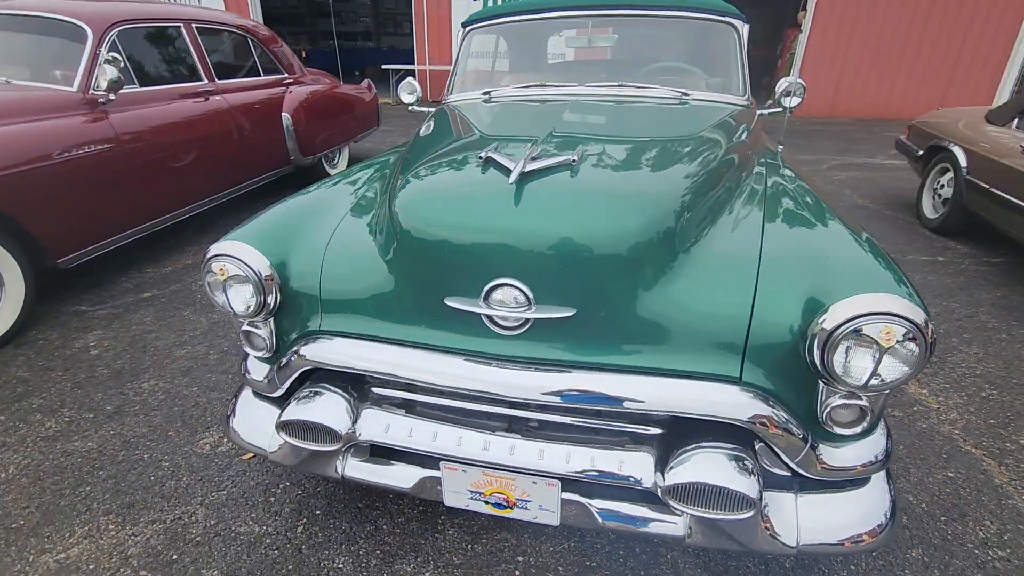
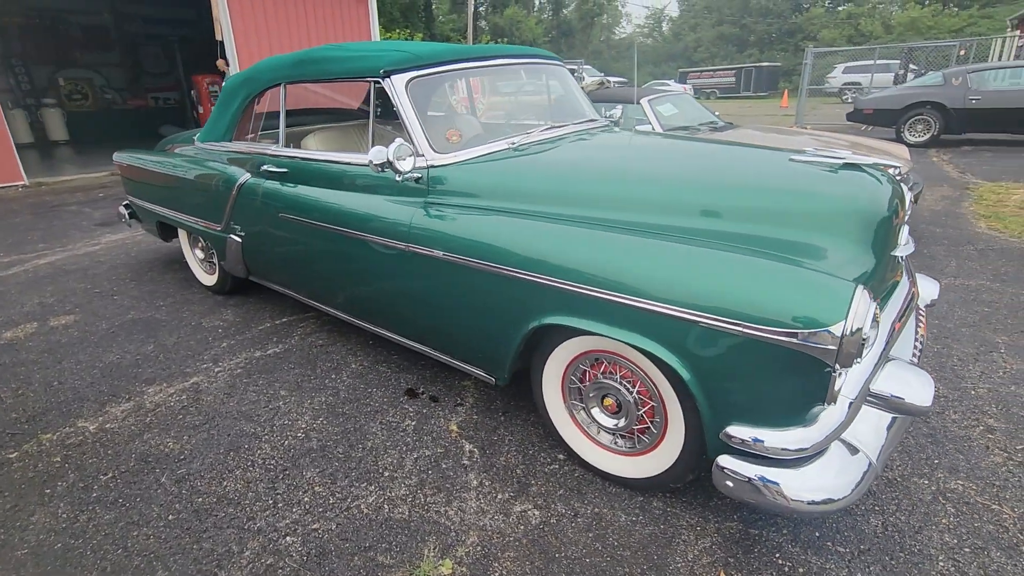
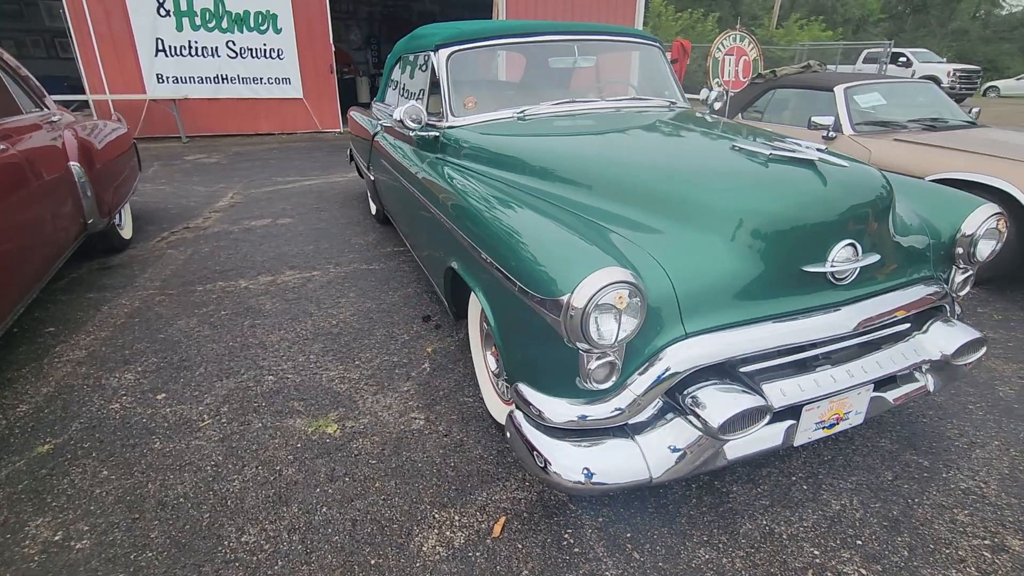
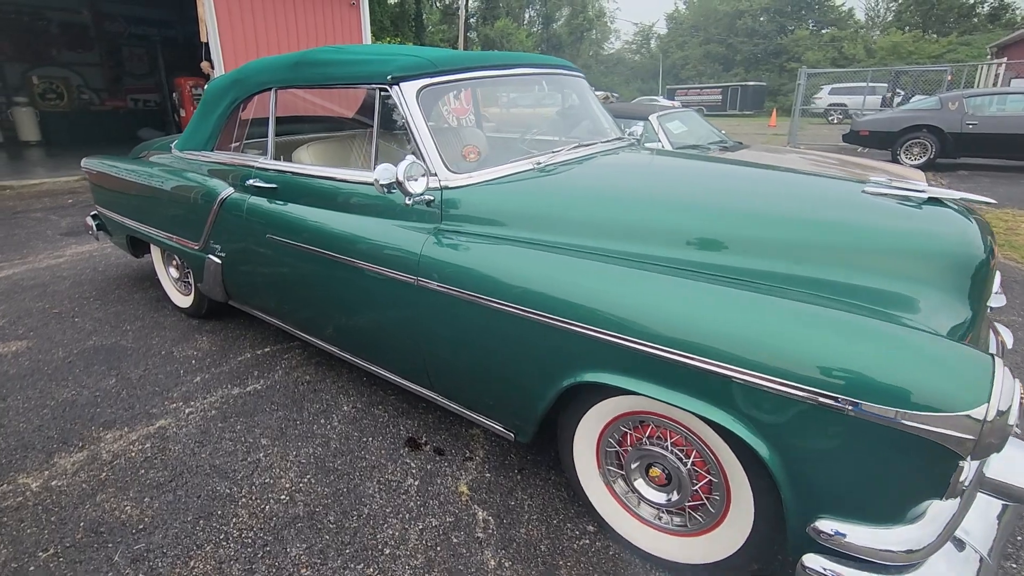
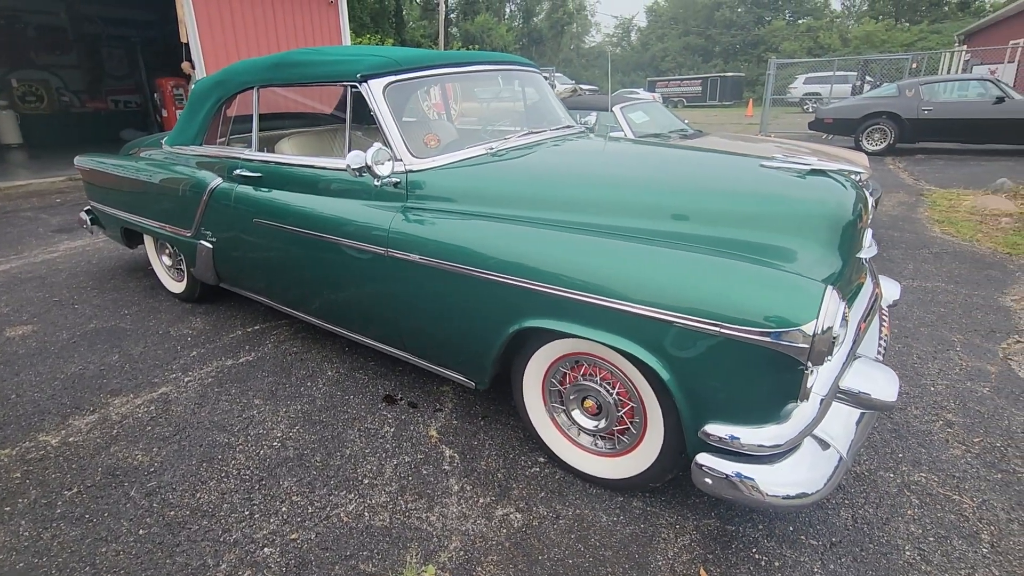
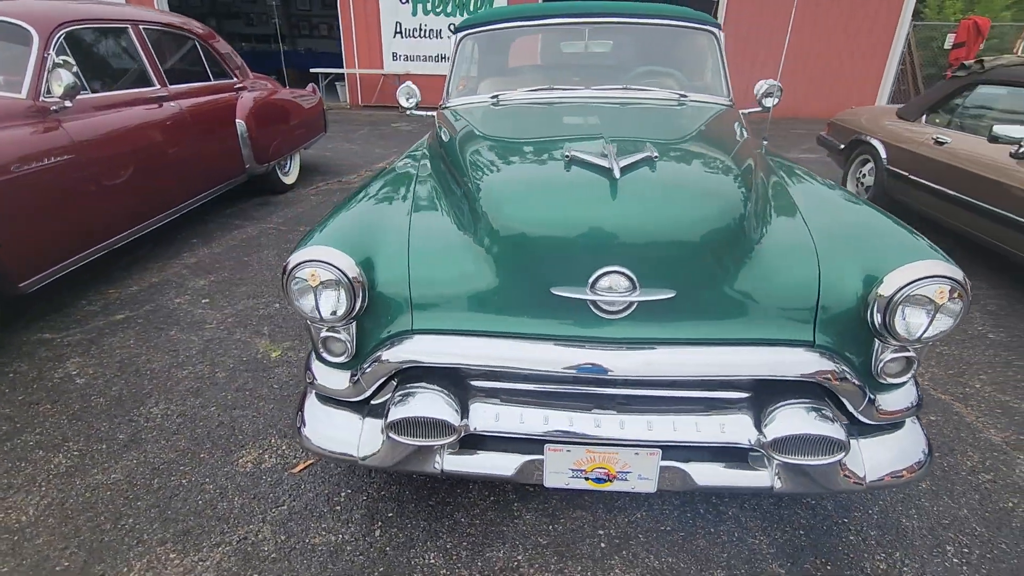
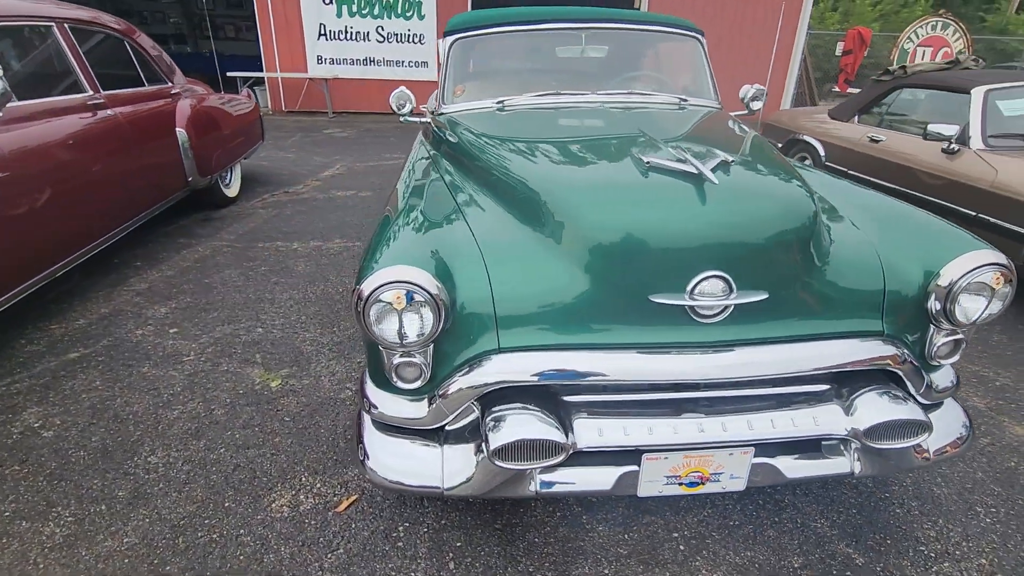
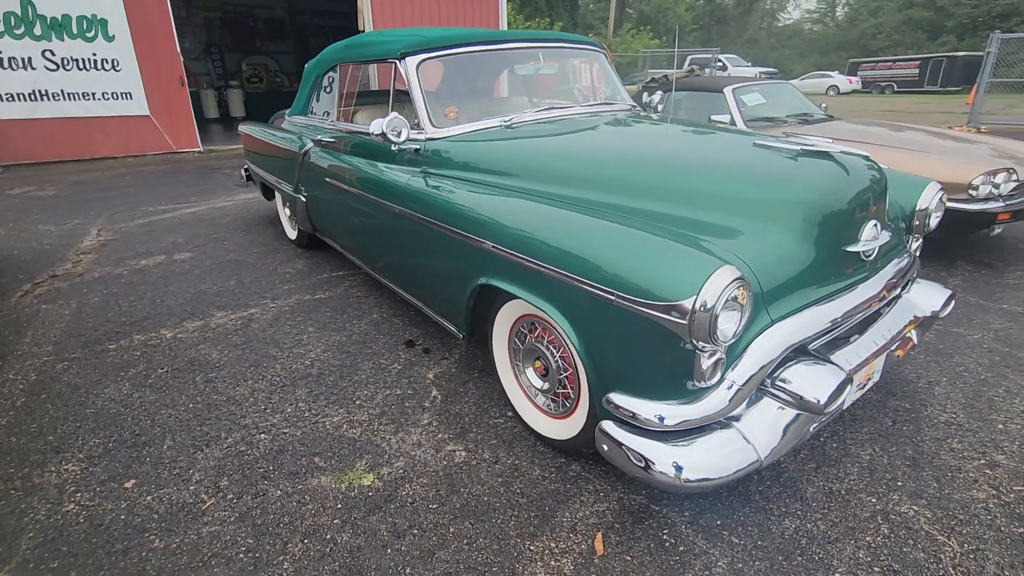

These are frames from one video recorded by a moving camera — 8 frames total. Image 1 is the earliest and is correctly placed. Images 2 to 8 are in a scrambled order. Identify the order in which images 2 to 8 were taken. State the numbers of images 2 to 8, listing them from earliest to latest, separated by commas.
6, 7, 3, 8, 2, 5, 4
